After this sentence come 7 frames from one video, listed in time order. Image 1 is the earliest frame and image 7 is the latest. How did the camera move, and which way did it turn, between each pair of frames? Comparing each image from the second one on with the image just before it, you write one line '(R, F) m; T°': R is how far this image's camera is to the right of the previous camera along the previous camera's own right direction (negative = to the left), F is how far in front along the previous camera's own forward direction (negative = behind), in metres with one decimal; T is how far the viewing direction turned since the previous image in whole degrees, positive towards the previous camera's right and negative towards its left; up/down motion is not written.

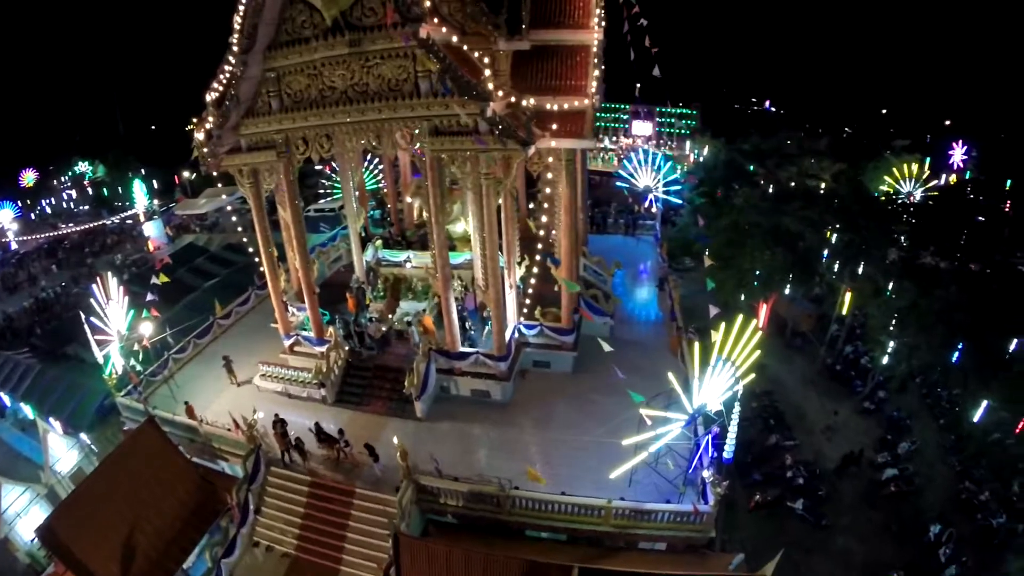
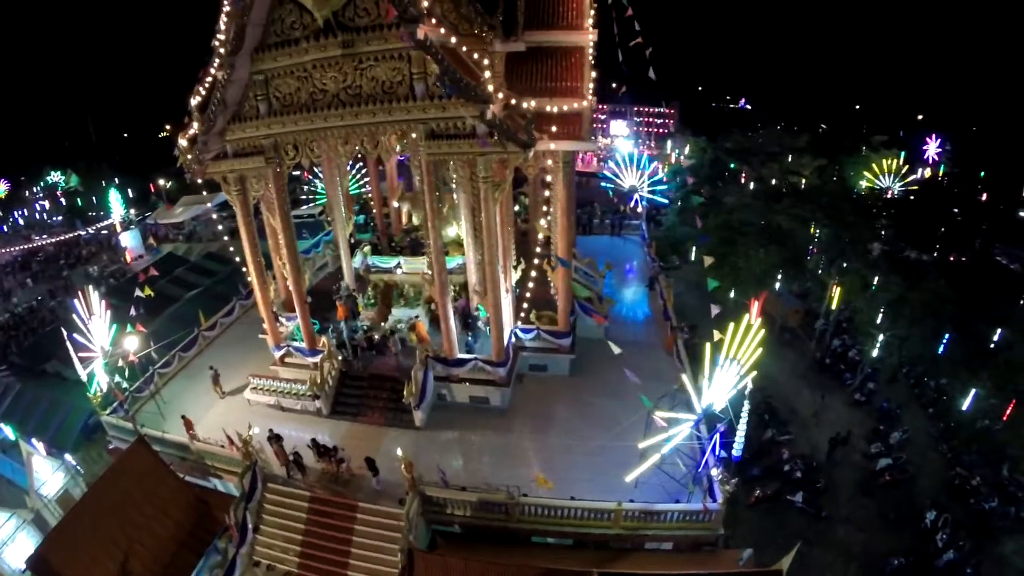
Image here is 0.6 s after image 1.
(-0.4, +0.2) m; +2°
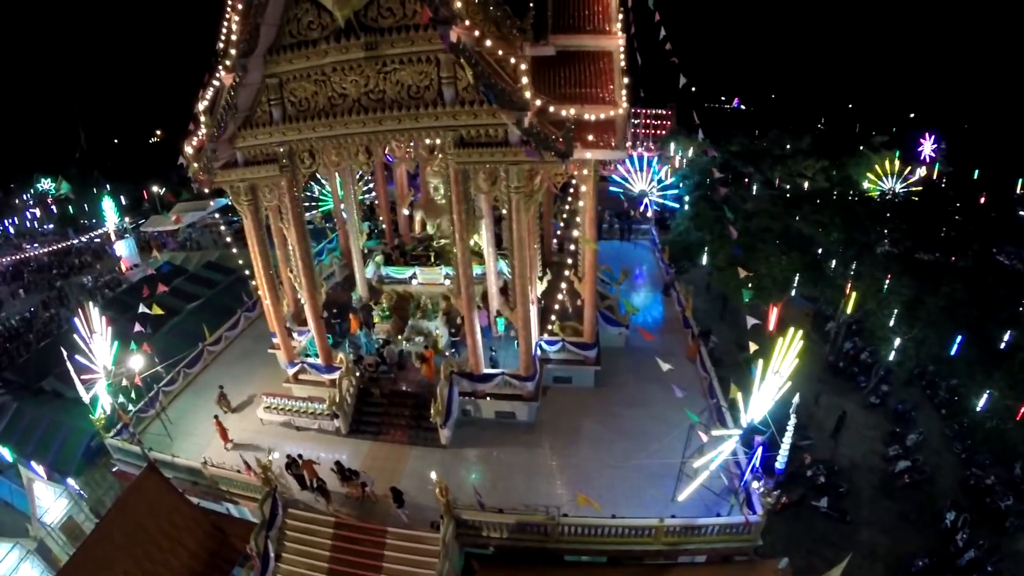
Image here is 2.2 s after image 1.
(-0.8, +0.4) m; +1°
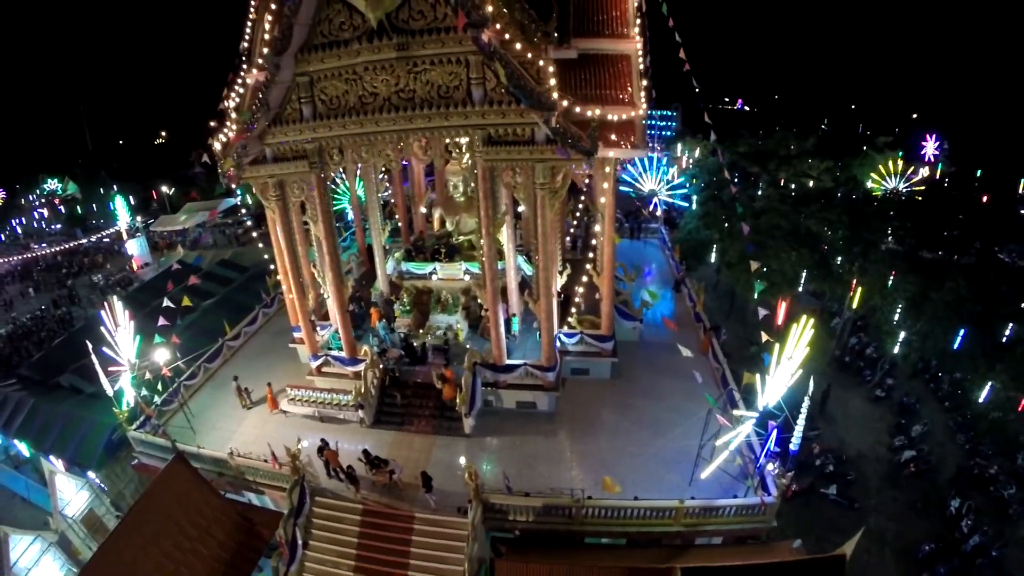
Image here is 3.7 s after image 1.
(-0.5, -0.5) m; 0°
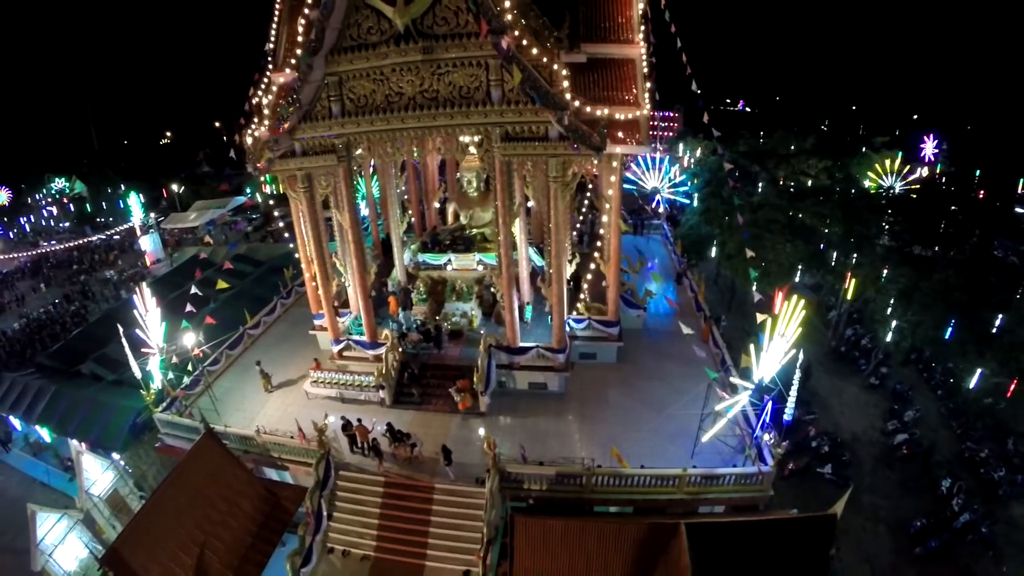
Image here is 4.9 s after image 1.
(-0.3, -1.0) m; 0°
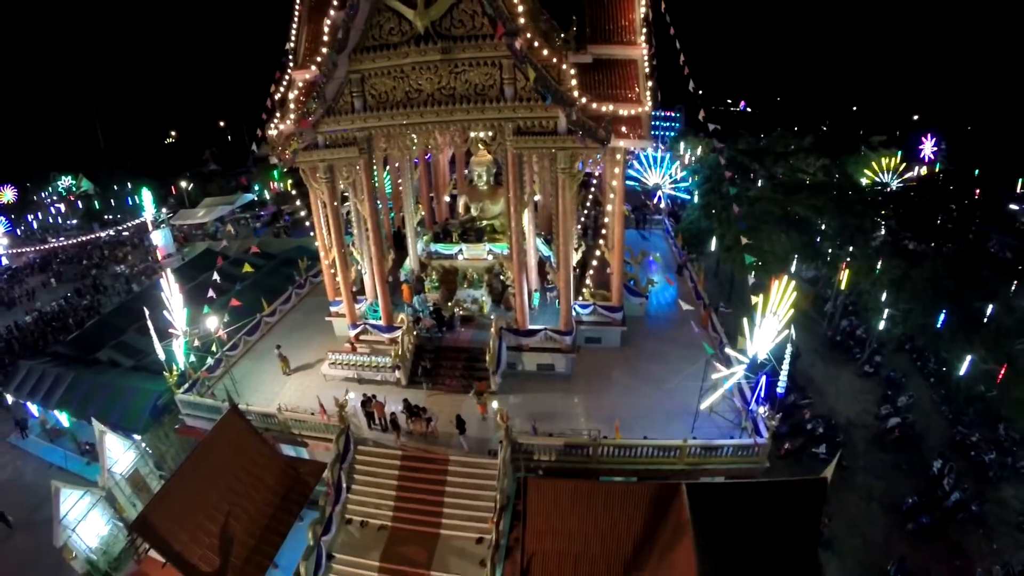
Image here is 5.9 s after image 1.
(-0.2, -0.9) m; 0°
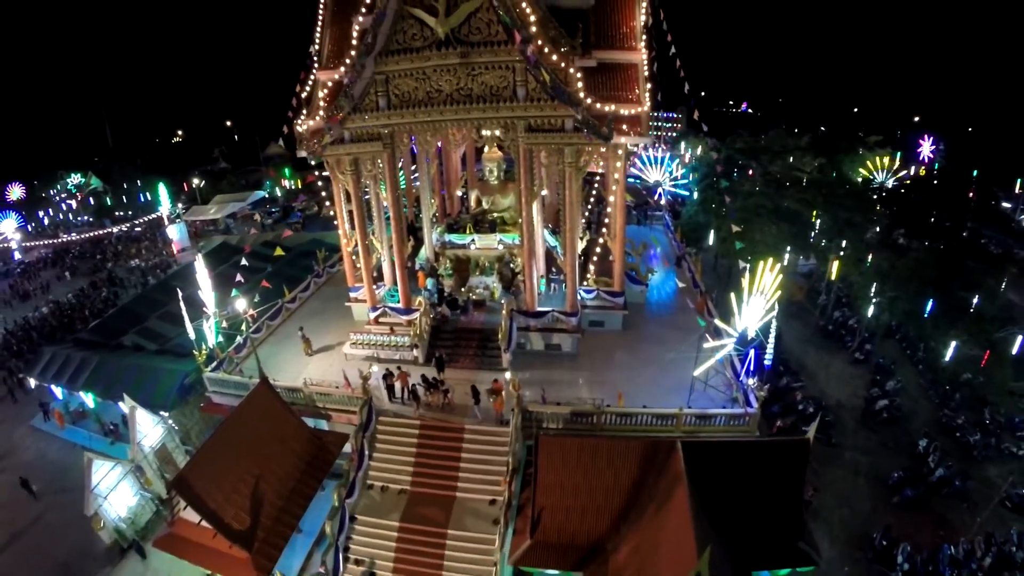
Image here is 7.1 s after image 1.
(-0.3, -1.4) m; 0°
